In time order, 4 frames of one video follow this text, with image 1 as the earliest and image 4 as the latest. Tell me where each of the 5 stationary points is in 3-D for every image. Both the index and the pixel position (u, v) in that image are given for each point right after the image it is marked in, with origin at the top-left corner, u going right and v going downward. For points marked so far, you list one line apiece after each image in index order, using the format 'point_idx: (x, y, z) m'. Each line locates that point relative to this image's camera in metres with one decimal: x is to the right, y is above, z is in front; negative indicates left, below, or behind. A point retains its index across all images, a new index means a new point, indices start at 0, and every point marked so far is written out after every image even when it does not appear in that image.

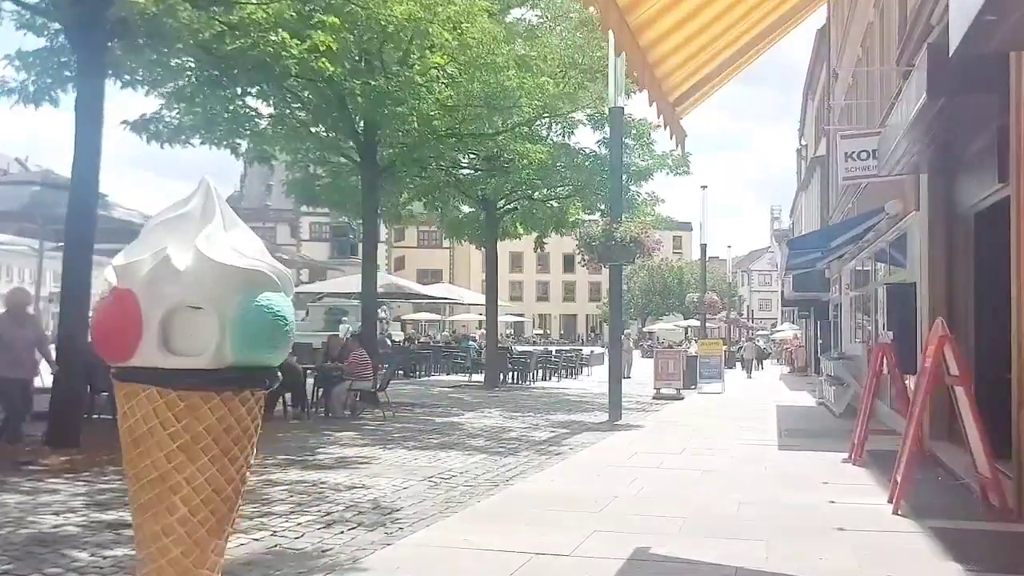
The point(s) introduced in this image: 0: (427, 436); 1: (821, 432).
0: (-1.3, -2.2, +12.4) m
1: (+5.1, -2.4, +13.6) m
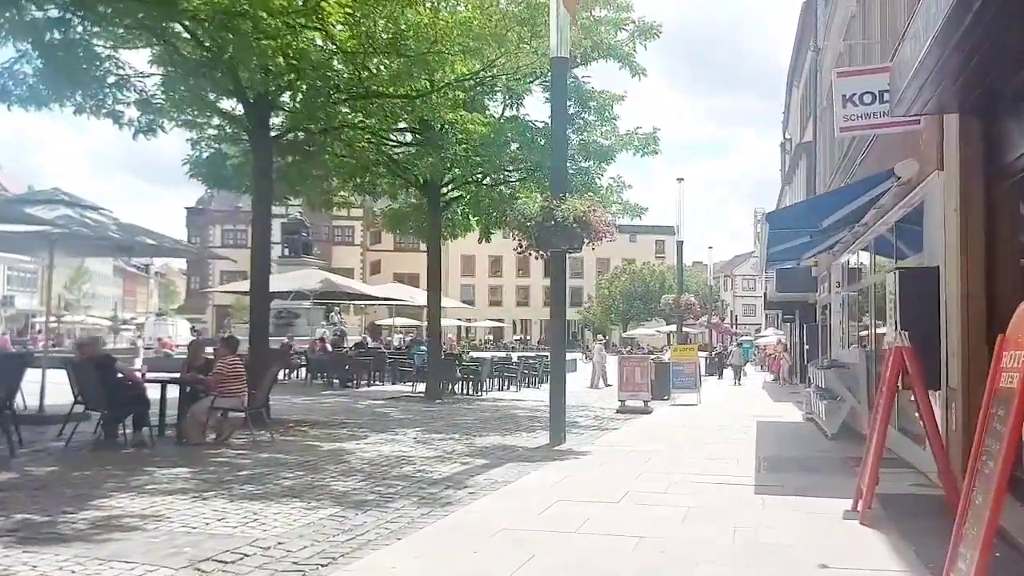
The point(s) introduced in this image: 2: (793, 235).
0: (-2.6, -2.1, +9.3) m
1: (+3.8, -2.2, +10.5) m
2: (+4.4, +0.8, +12.8) m
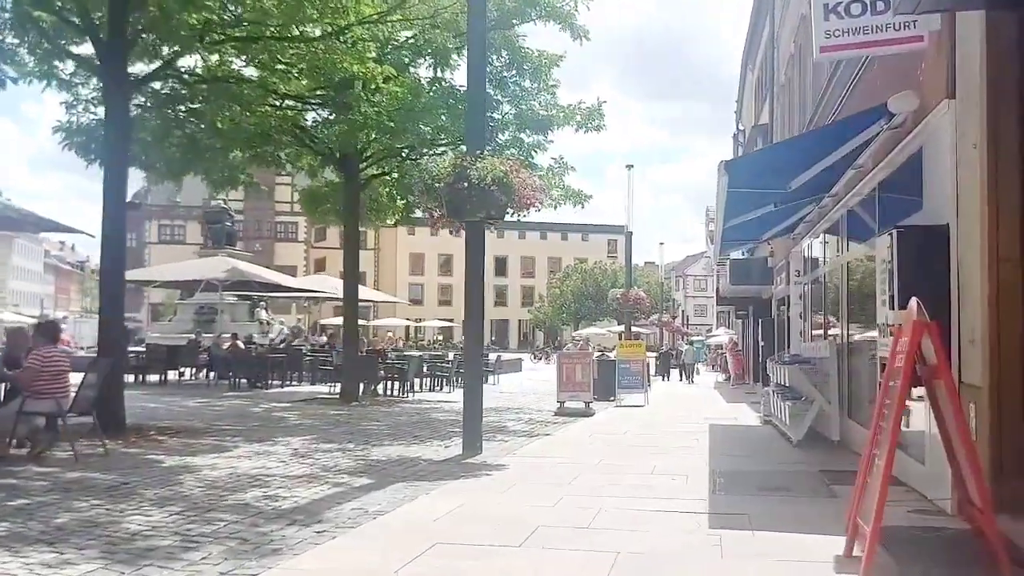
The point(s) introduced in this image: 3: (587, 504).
0: (-3.6, -1.8, +6.8) m
1: (+2.7, -2.0, +8.3) m
2: (+3.1, +1.1, +10.7) m
3: (+0.7, -1.9, +7.2) m
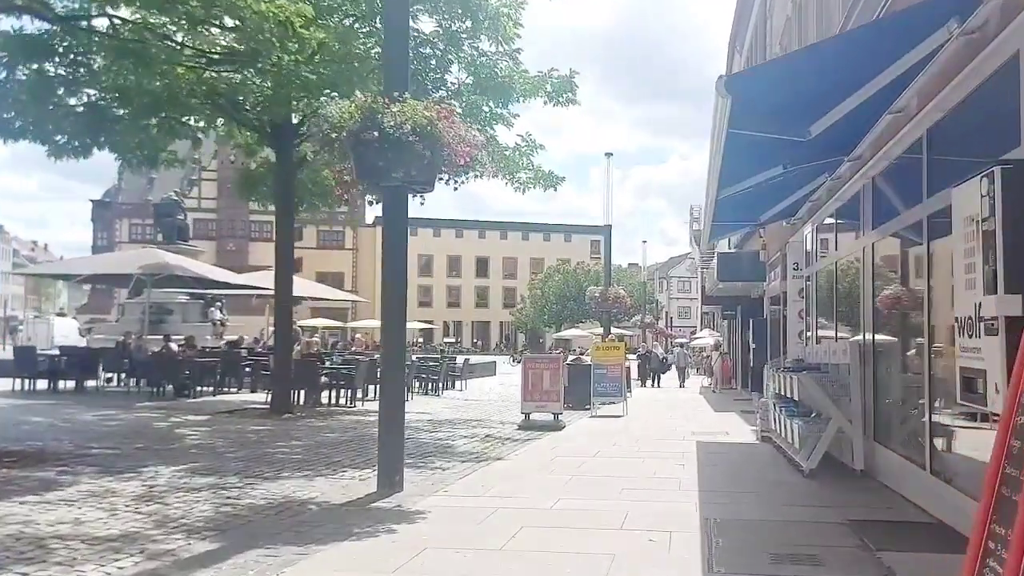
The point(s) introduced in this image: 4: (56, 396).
0: (-4.2, -1.6, +4.1) m
1: (+2.1, -1.8, +5.8) m
2: (+2.4, +1.3, +8.2) m
3: (0.0, -1.7, +4.6) m
4: (-10.3, -2.4, +18.5) m
